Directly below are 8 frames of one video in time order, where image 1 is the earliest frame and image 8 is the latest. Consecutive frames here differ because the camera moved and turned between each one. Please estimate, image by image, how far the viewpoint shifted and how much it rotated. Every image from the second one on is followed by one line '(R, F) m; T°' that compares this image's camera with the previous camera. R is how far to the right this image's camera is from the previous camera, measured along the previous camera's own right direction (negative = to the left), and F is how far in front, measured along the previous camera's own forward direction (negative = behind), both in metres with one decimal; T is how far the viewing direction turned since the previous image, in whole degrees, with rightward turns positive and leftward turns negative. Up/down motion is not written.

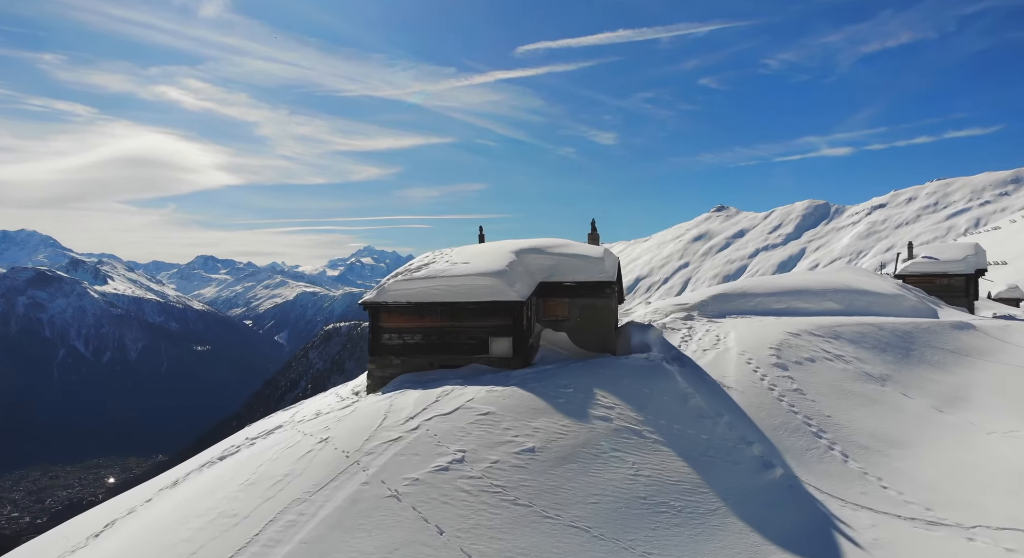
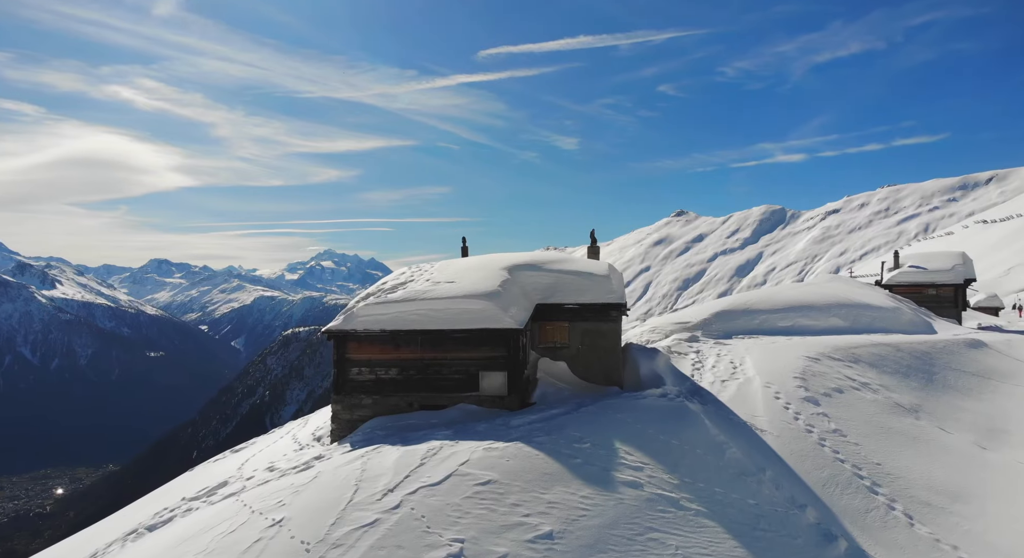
(-0.8, +3.3) m; +3°
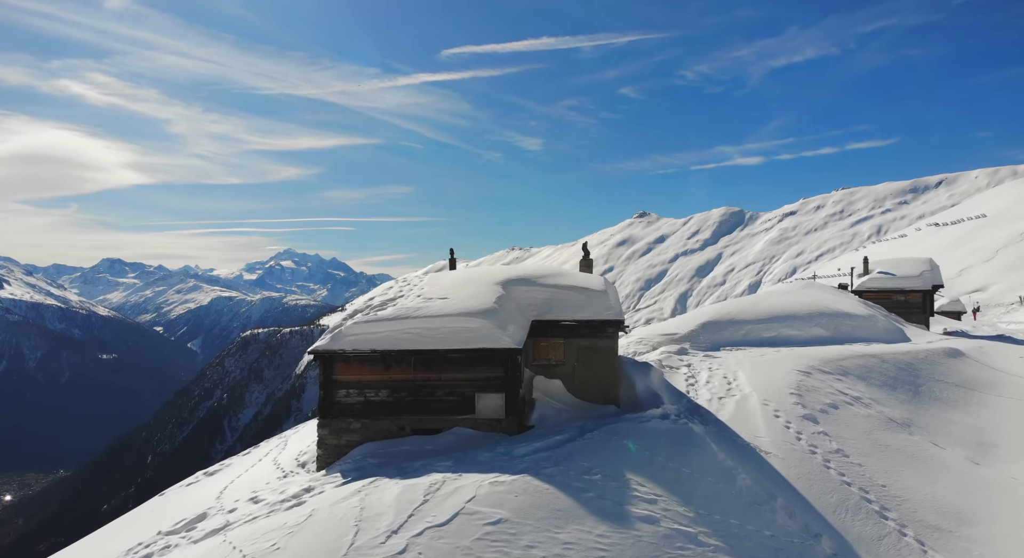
(-0.9, +0.8) m; +3°
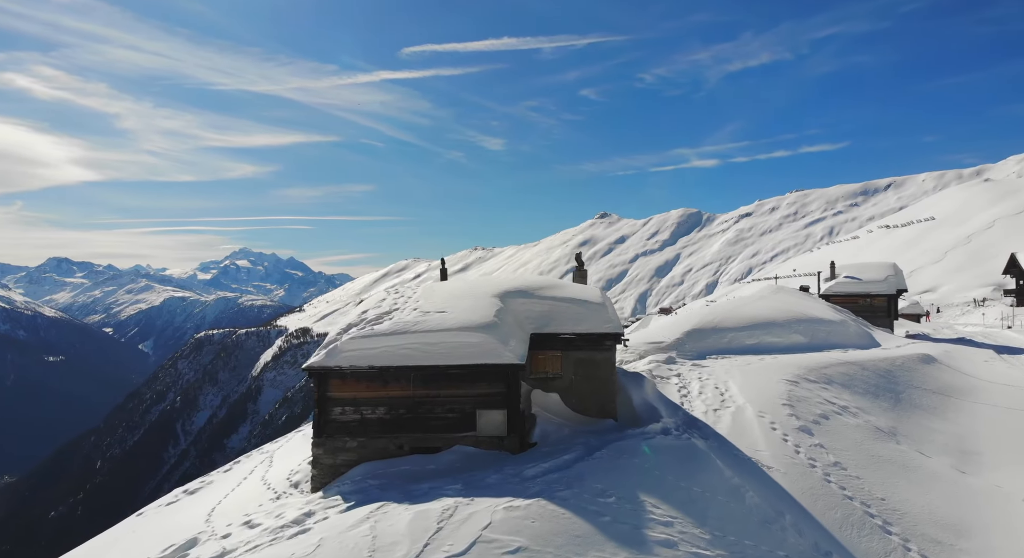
(-1.0, +0.4) m; +3°
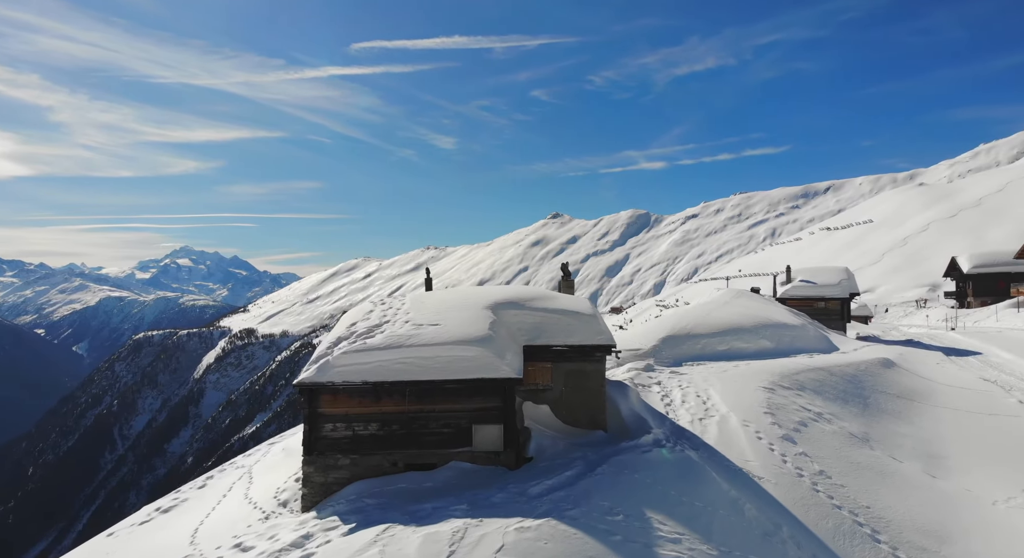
(-1.1, +0.2) m; +4°
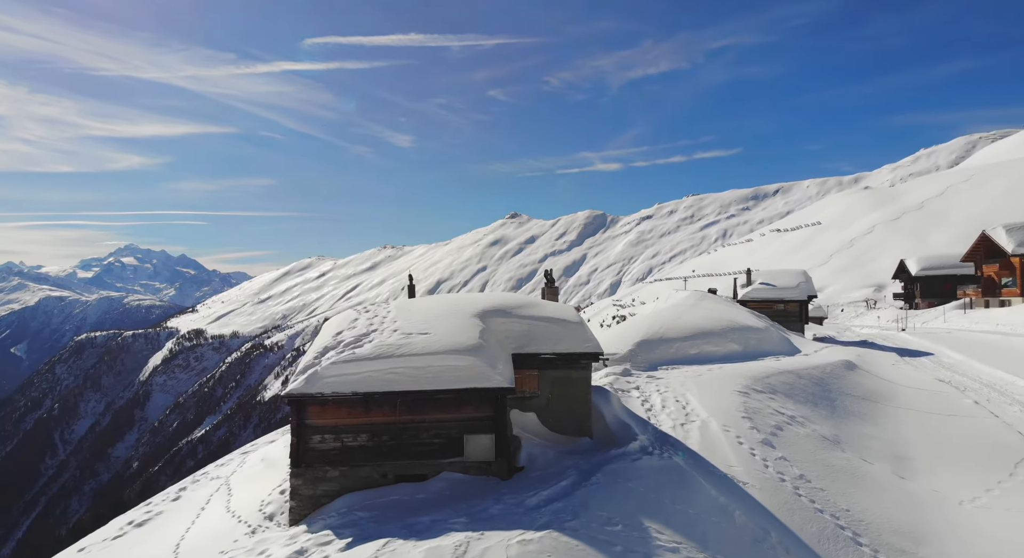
(-0.8, 0.0) m; +4°
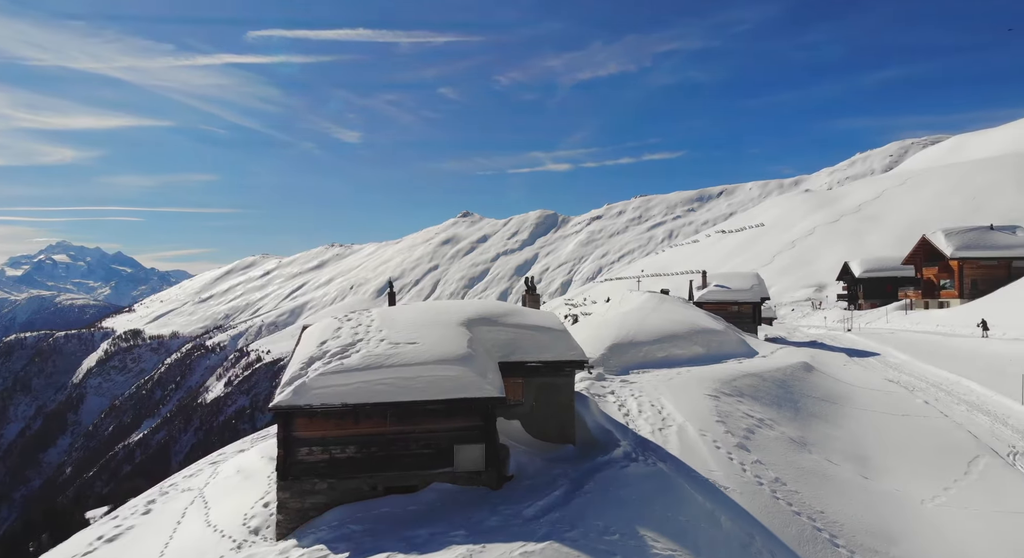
(-1.0, 0.0) m; +4°
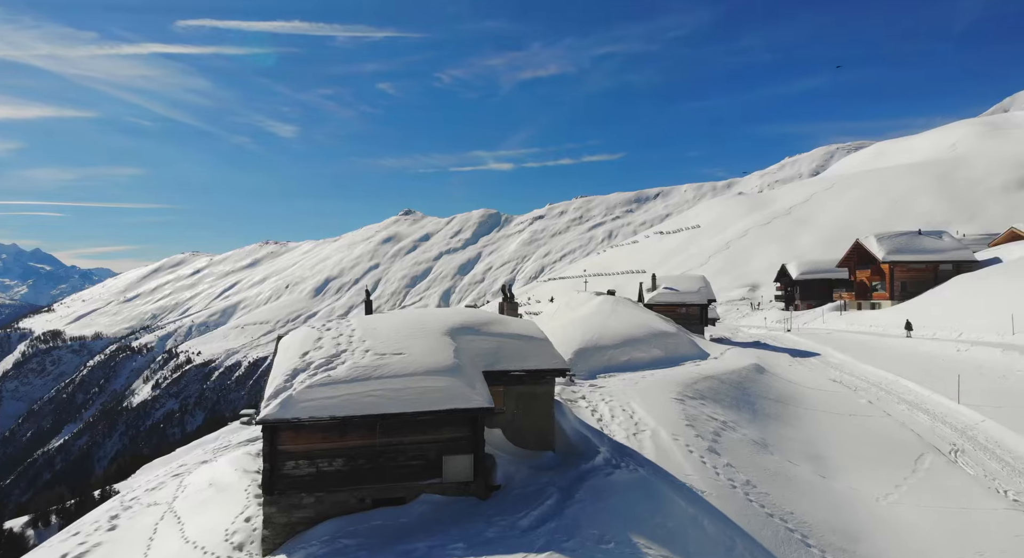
(-1.2, -0.1) m; +5°
